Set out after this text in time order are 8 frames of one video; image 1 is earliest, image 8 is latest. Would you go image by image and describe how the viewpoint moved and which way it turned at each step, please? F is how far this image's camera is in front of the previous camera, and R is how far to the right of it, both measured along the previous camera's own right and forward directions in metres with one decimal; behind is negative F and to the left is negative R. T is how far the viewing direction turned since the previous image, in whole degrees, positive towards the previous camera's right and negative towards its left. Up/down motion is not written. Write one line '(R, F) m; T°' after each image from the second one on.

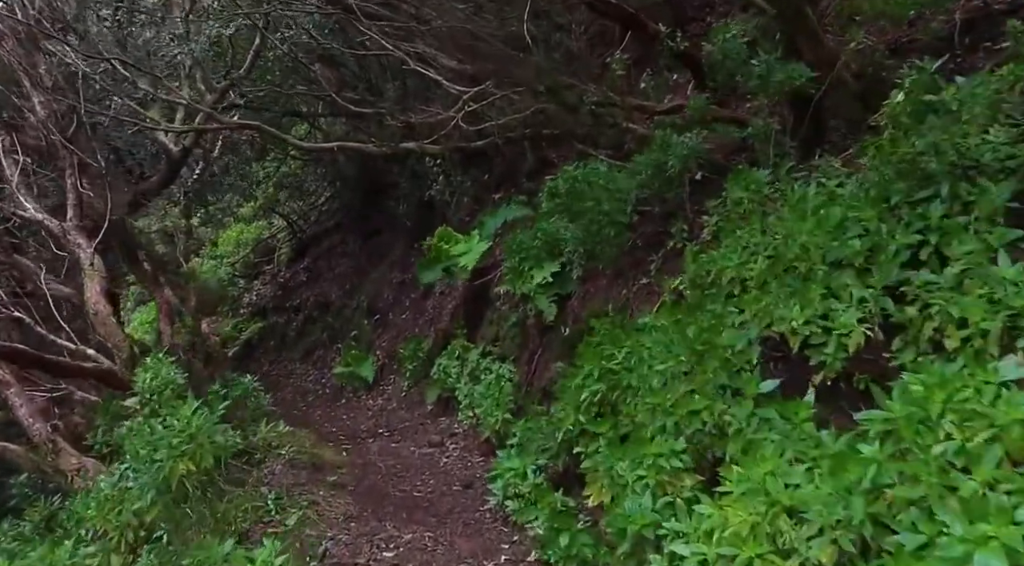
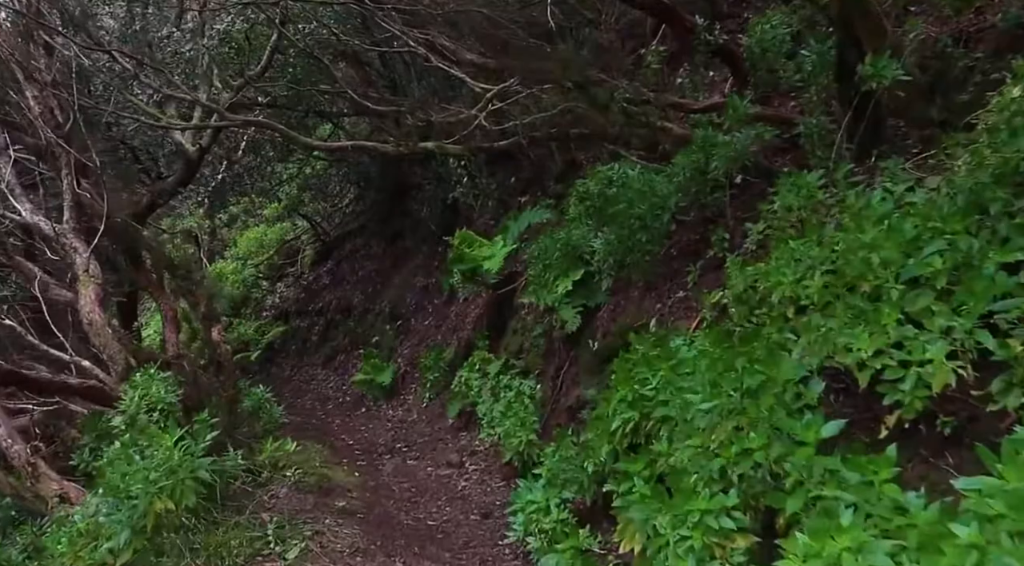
(0.0, +0.5) m; -2°
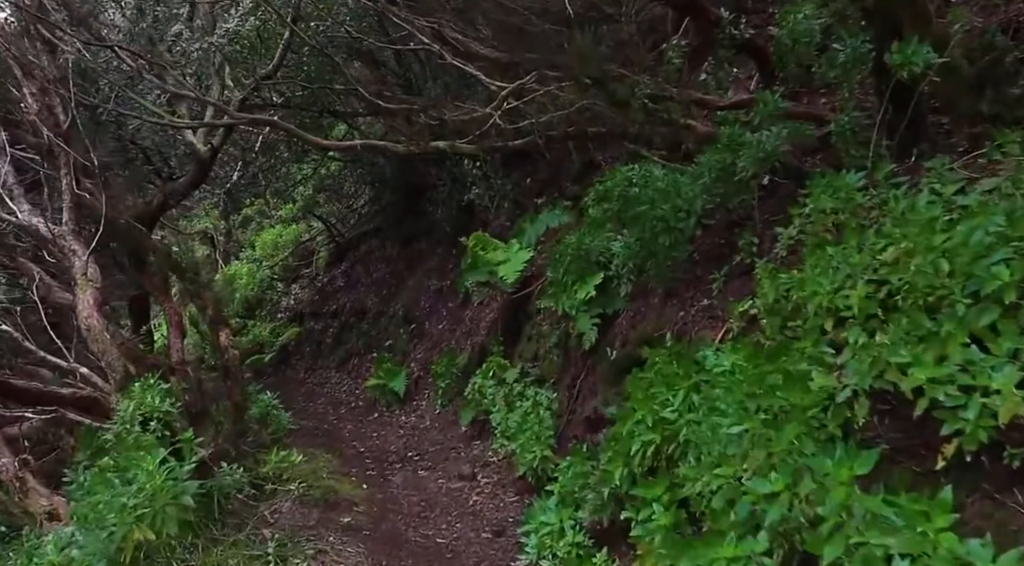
(0.0, +0.3) m; -1°
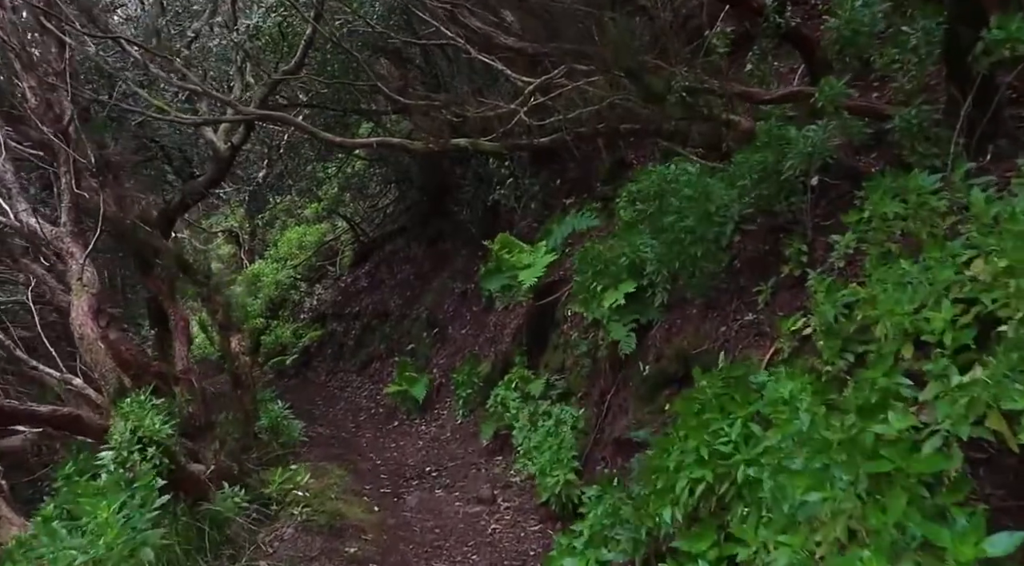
(0.0, +0.5) m; -2°
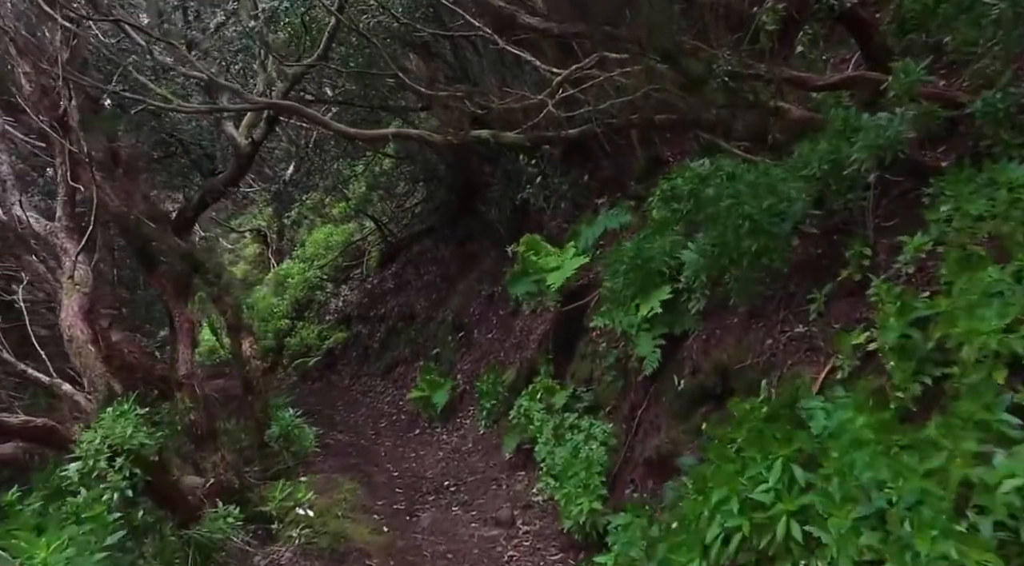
(+0.1, +0.5) m; -2°
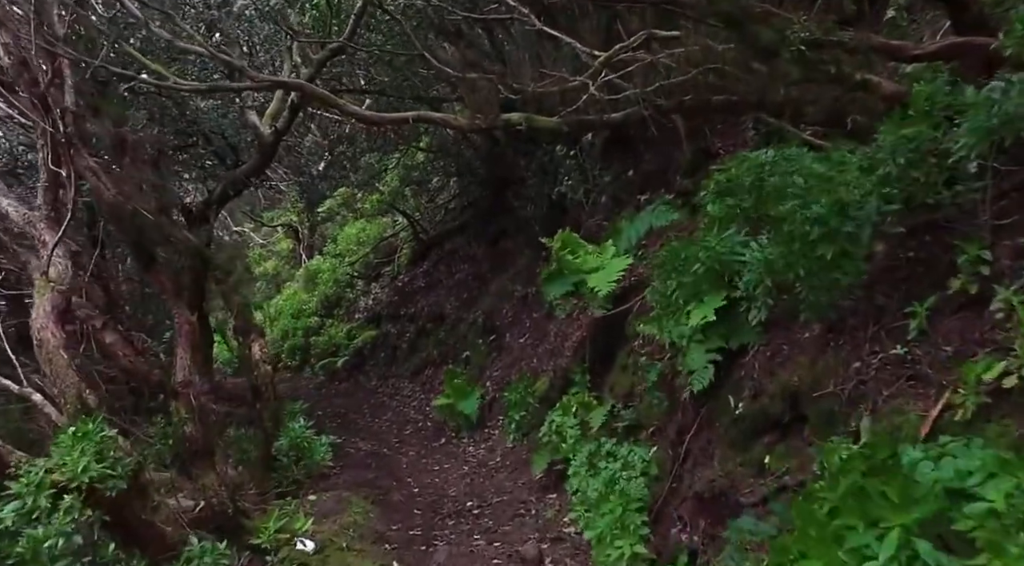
(0.0, +0.8) m; -2°
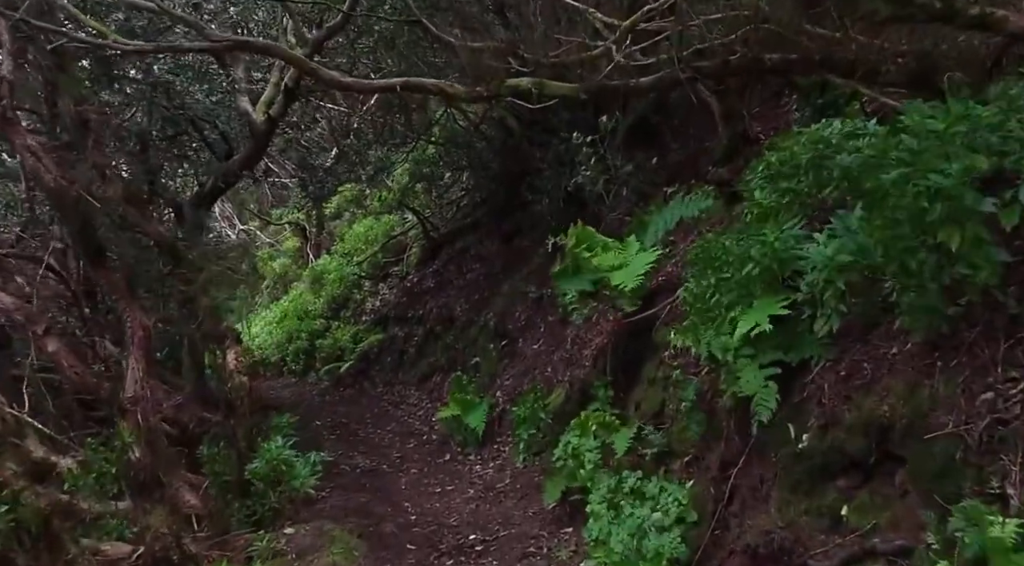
(+0.1, +1.0) m; -1°
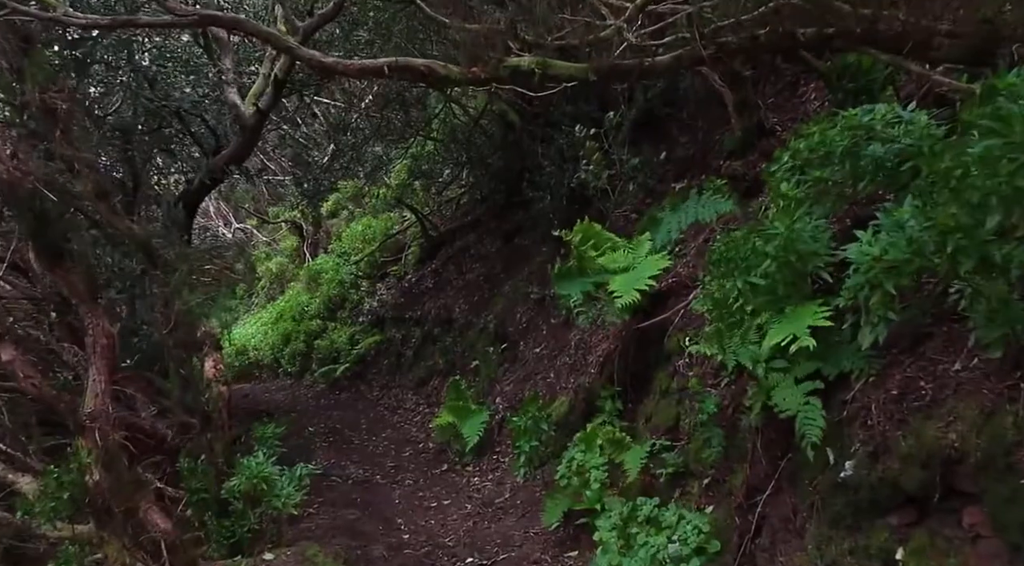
(0.0, +0.5) m; 0°
